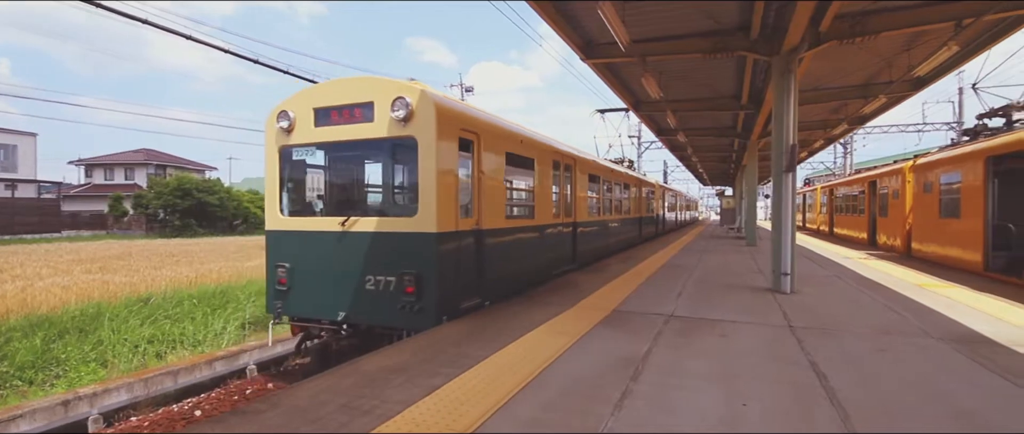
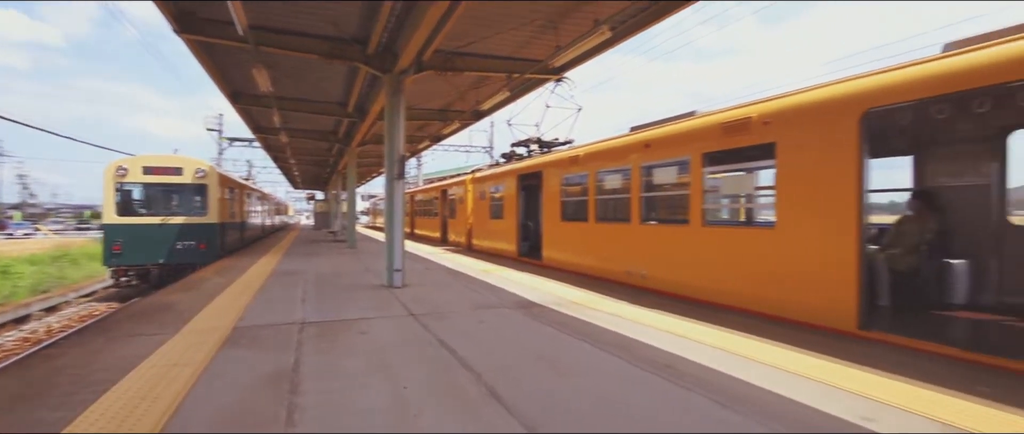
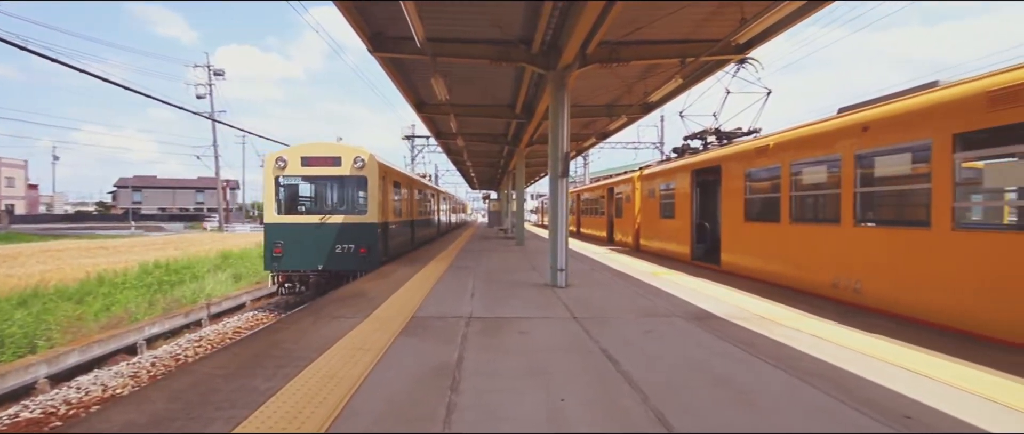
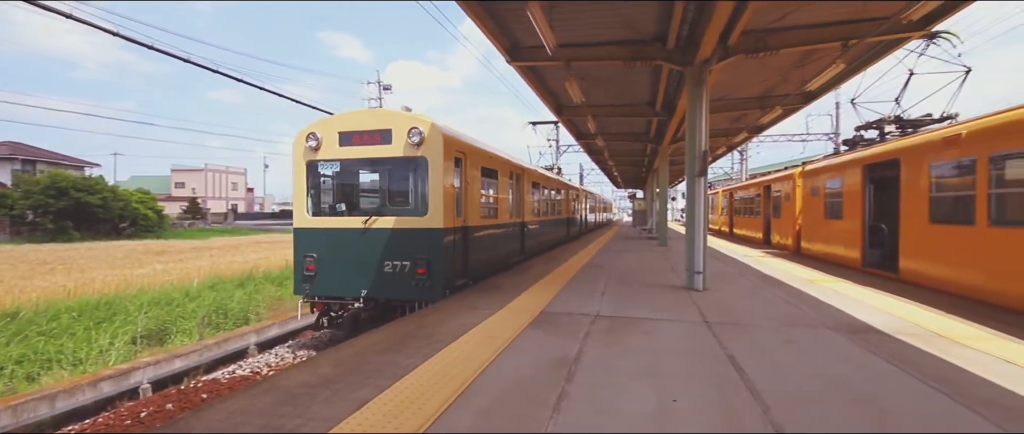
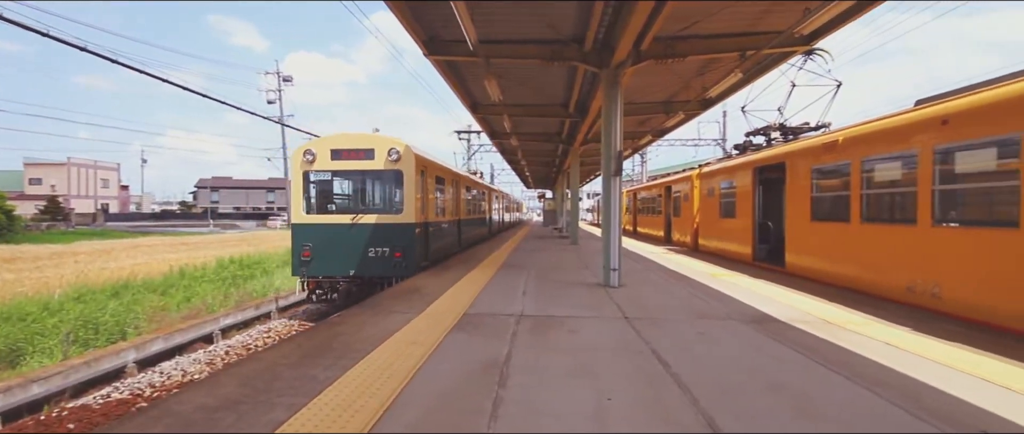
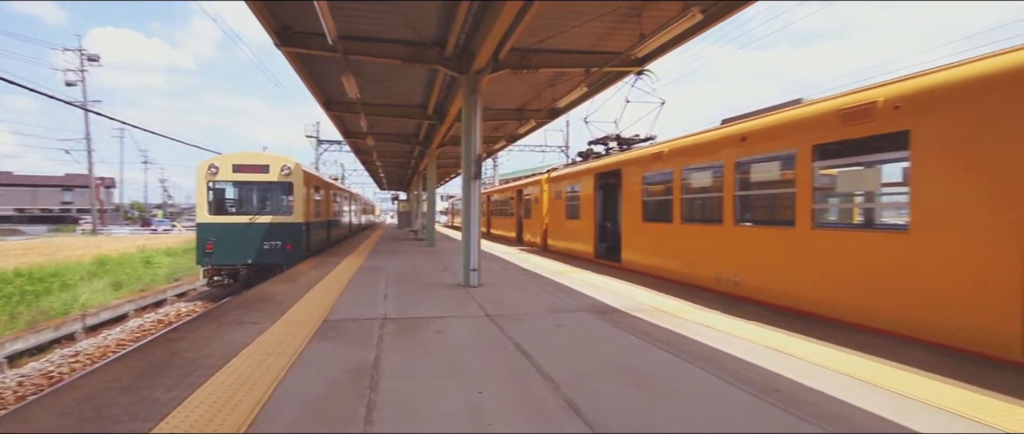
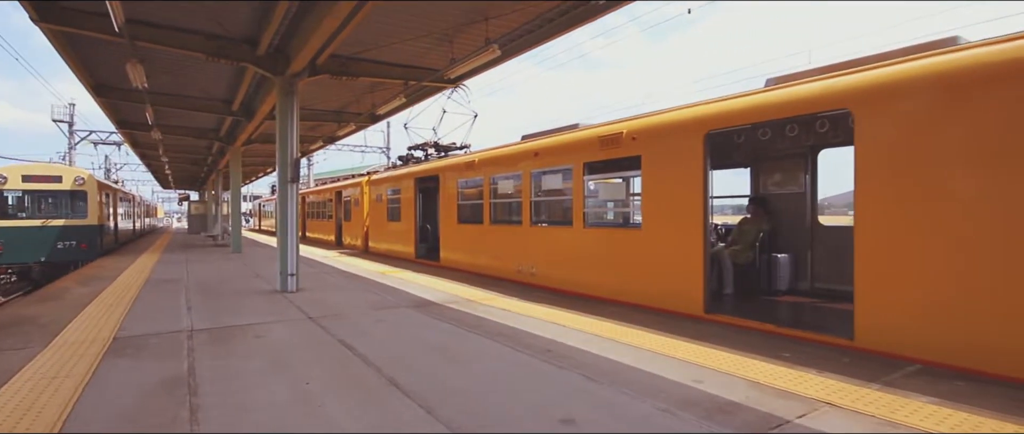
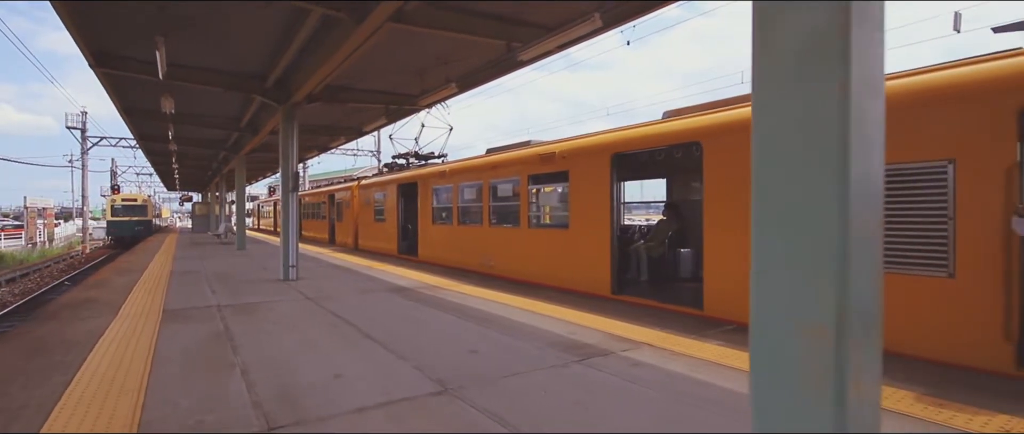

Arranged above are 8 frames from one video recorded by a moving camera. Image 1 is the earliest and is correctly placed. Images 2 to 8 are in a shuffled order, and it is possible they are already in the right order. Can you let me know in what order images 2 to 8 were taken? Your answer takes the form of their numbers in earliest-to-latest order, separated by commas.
4, 5, 3, 6, 2, 7, 8
